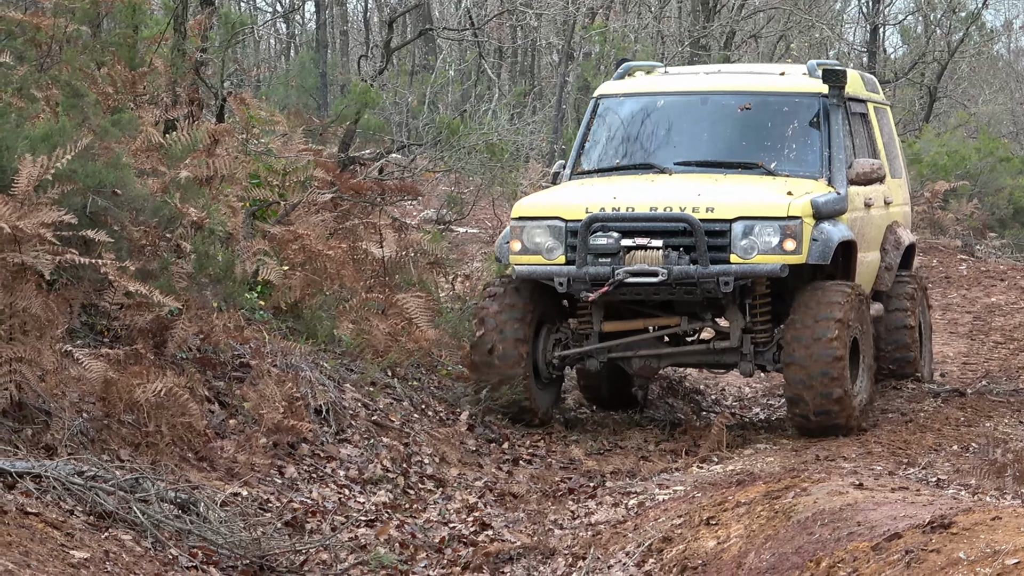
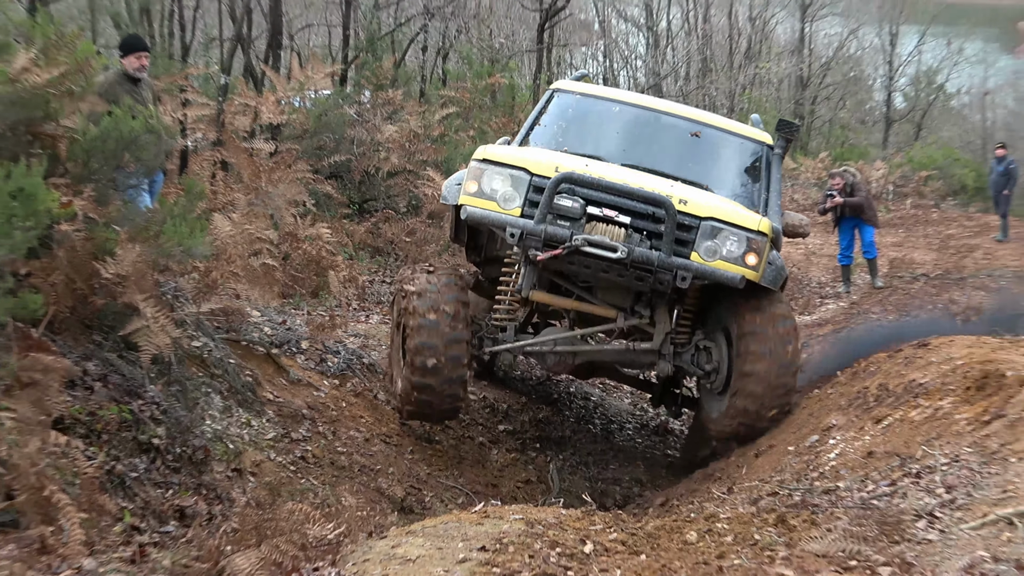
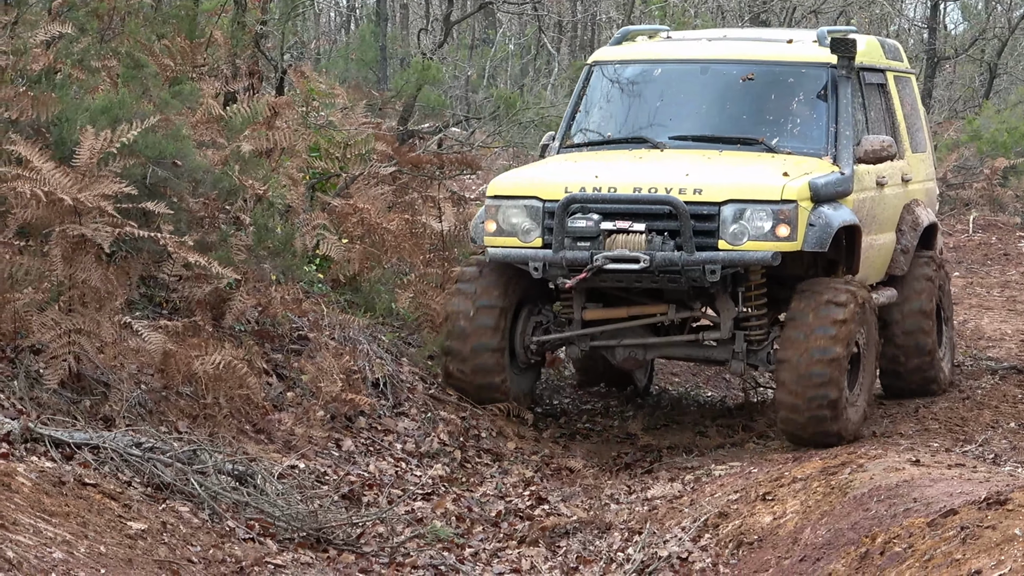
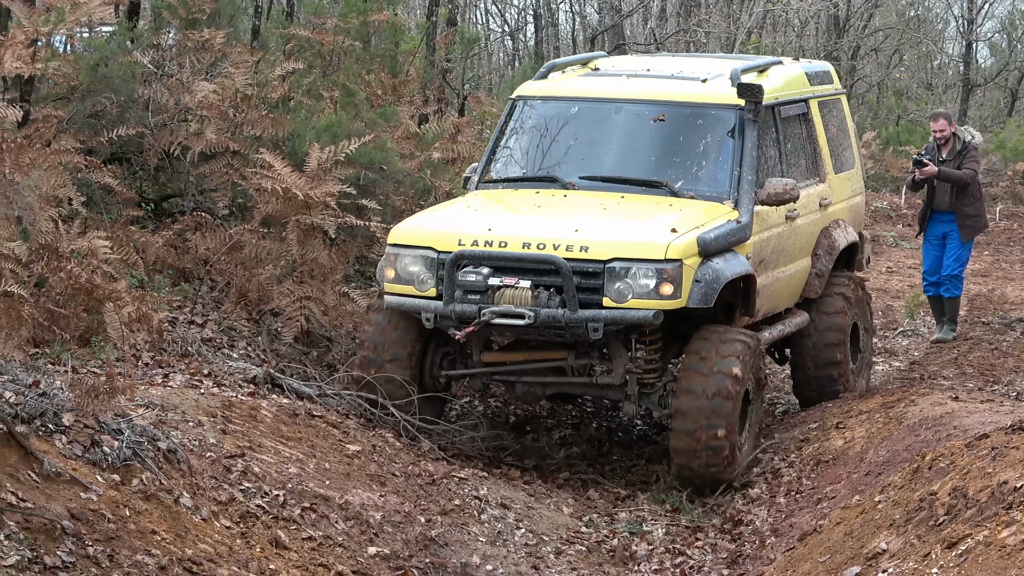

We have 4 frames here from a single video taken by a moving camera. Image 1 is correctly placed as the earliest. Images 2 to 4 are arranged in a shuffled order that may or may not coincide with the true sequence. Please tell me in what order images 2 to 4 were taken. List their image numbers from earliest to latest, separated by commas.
3, 4, 2
